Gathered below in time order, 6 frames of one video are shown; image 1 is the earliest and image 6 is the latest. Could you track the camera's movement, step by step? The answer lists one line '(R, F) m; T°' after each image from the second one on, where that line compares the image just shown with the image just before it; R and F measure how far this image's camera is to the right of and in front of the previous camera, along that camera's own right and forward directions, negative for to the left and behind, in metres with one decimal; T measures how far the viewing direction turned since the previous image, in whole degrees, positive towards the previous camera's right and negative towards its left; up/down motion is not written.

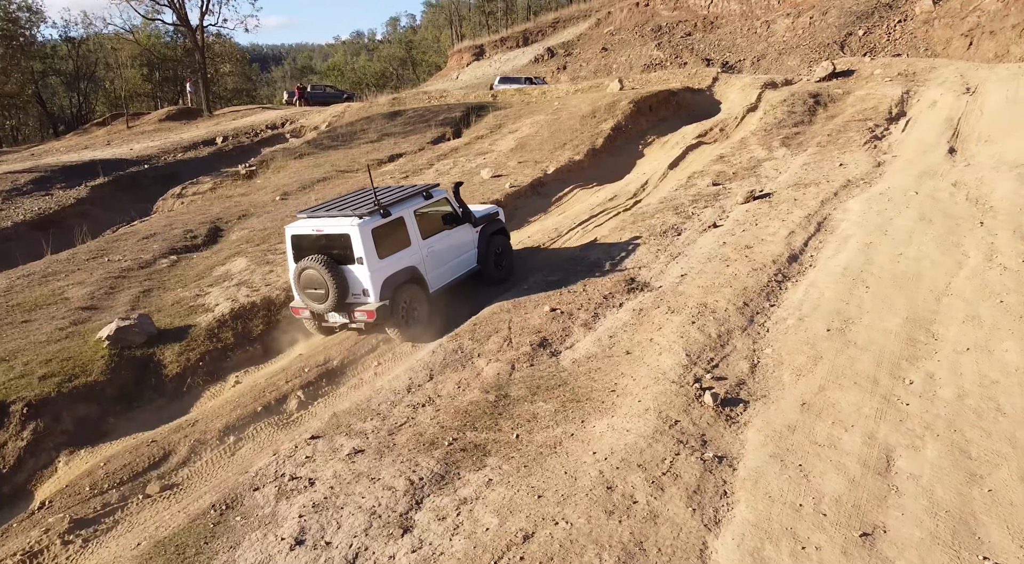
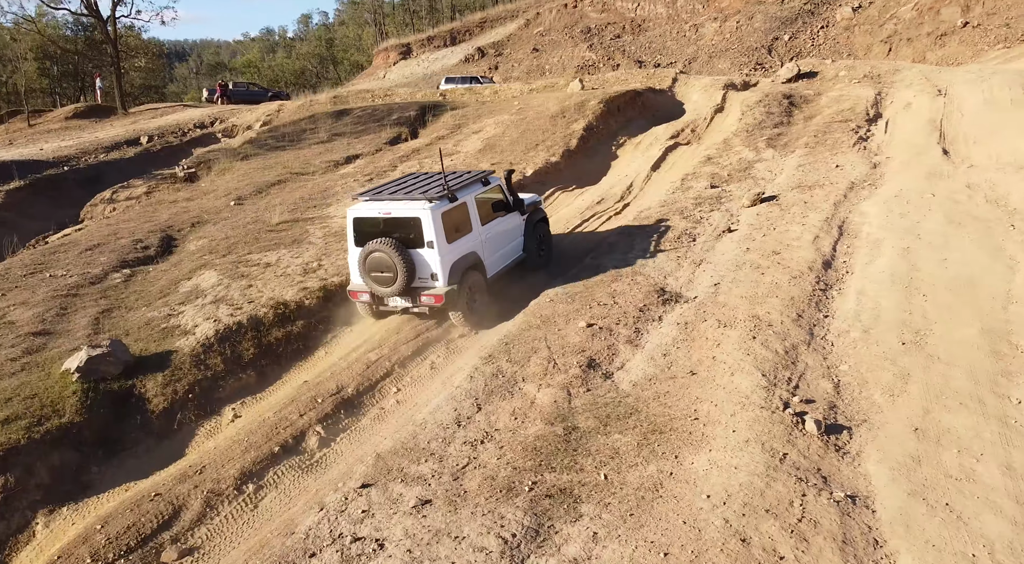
(-1.2, +0.9) m; +6°
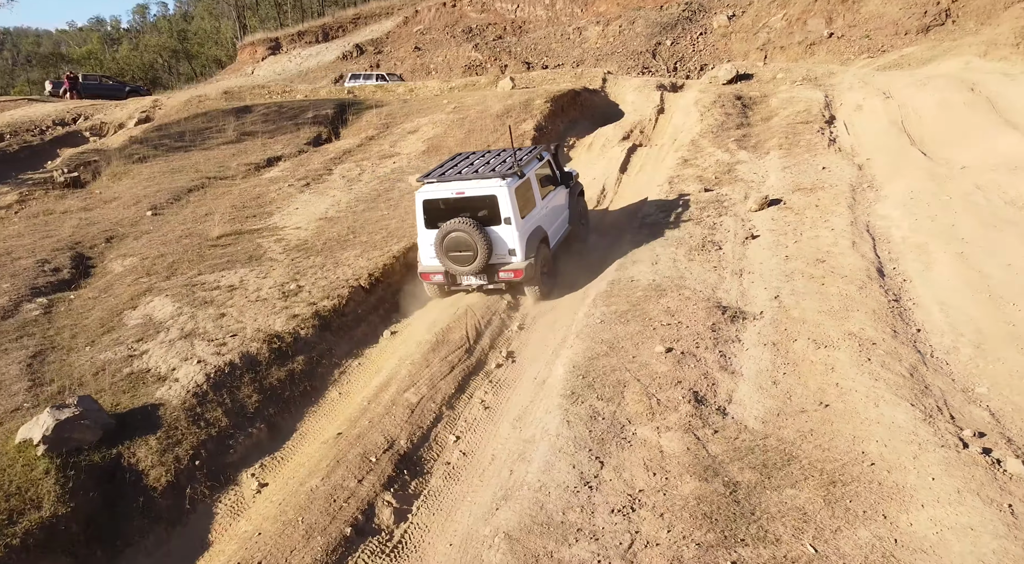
(-1.9, +1.4) m; +10°
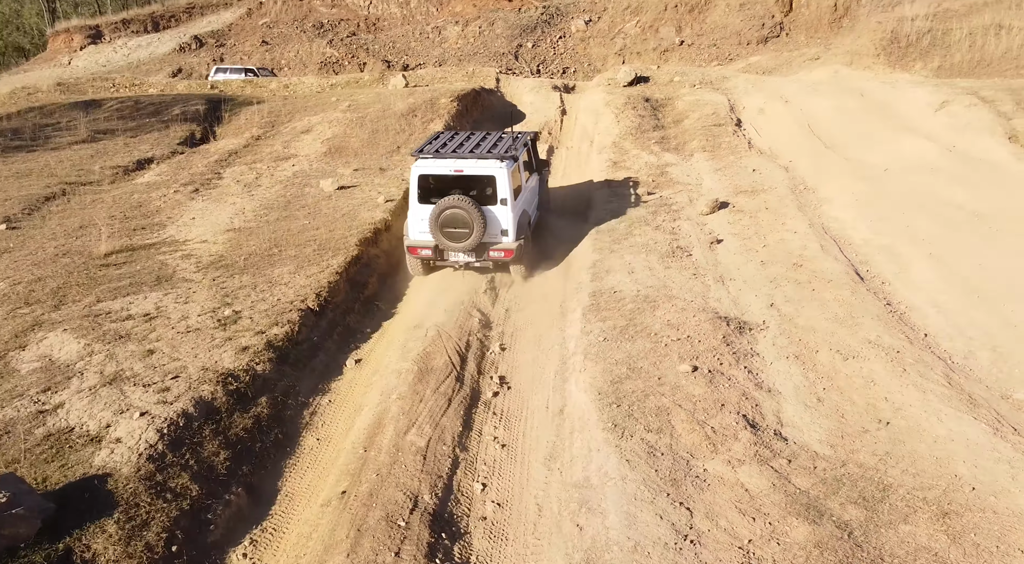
(-1.5, +1.0) m; +11°
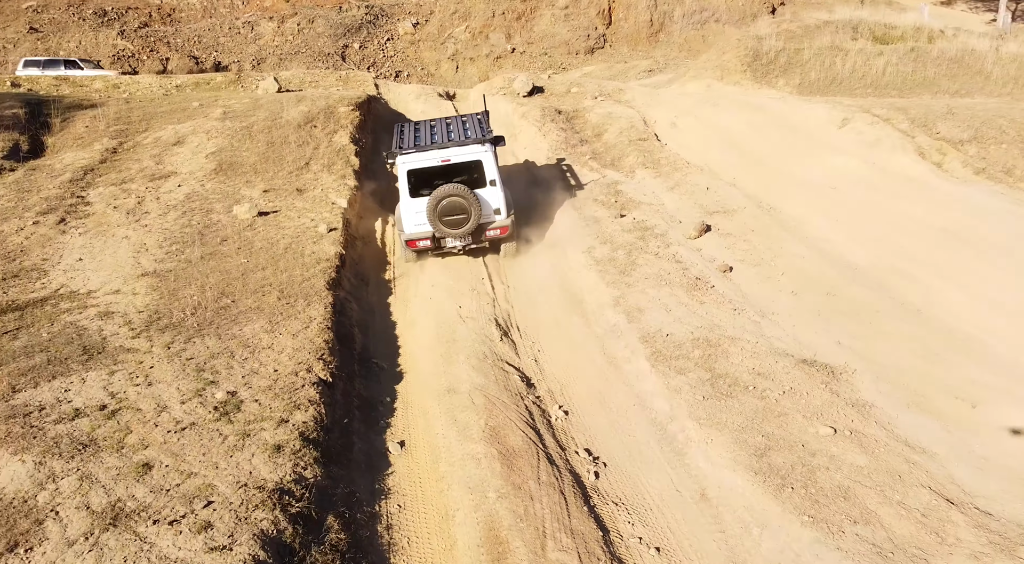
(-2.4, +1.6) m; +14°
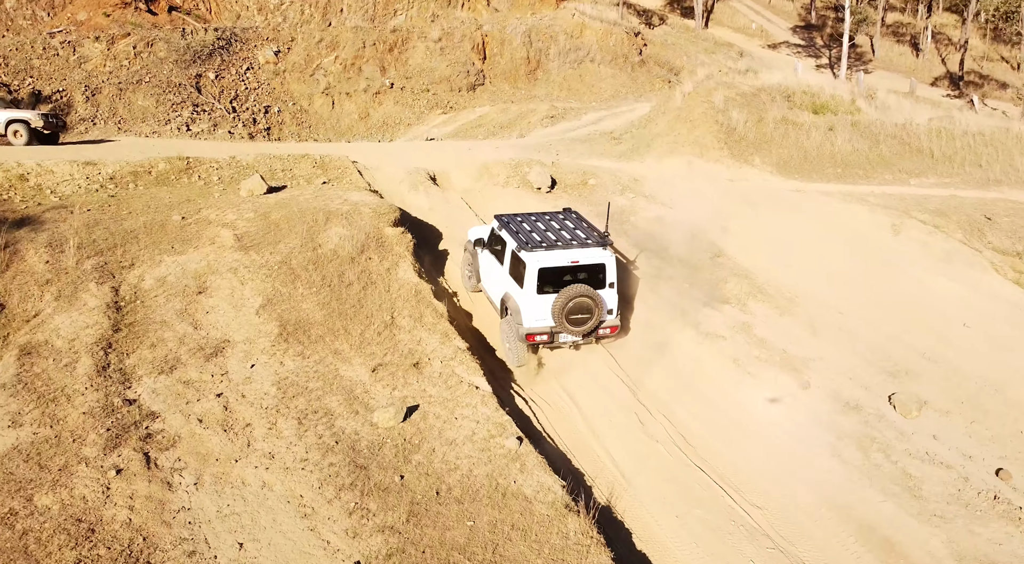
(-5.0, +2.5) m; +13°
